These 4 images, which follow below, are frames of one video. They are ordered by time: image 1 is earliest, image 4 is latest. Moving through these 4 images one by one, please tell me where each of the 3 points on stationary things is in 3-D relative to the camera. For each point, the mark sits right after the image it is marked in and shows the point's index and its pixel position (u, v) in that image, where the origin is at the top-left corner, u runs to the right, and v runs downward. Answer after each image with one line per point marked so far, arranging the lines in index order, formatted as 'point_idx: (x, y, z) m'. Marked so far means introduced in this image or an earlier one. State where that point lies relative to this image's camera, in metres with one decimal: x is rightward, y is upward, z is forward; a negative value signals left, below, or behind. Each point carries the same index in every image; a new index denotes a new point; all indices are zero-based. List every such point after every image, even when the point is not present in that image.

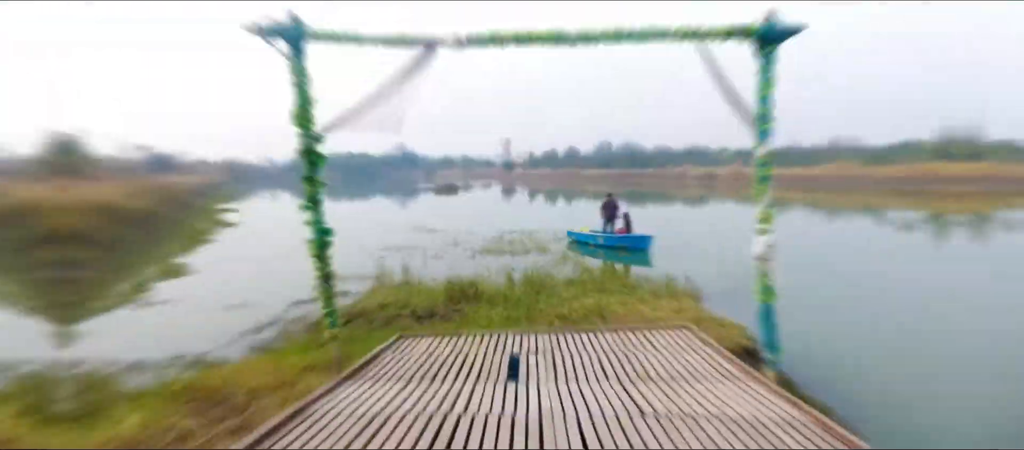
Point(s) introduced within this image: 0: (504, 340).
0: (-0.1, -1.0, +4.6) m
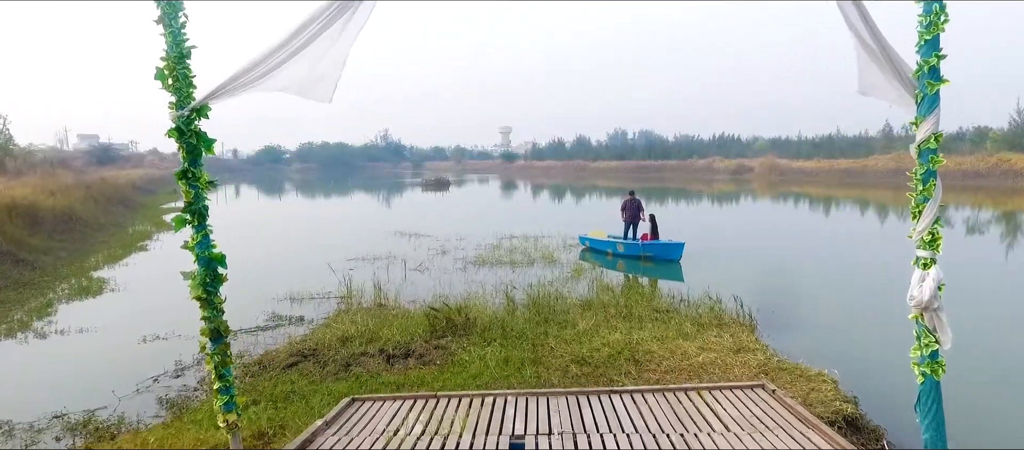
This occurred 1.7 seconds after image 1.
0: (-0.1, -1.1, +3.3) m
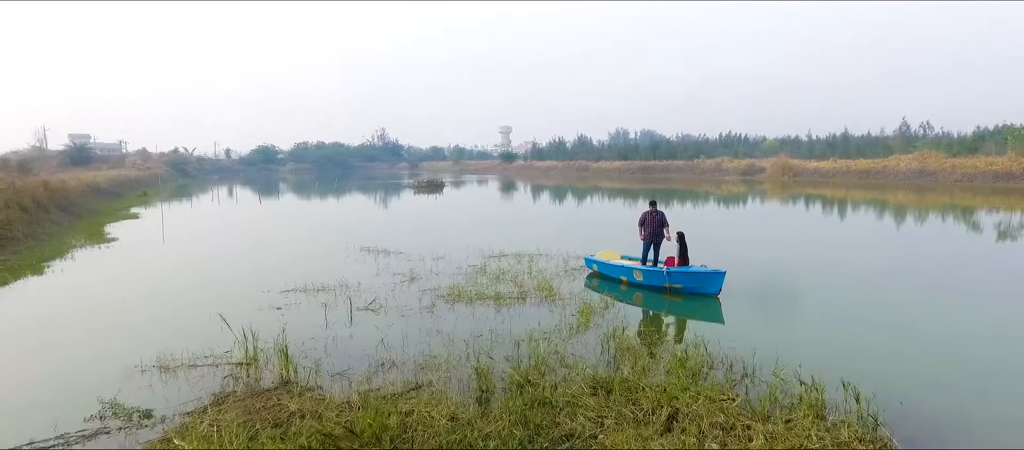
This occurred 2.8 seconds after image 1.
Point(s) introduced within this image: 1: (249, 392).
0: (-0.3, -1.4, +0.4) m
1: (-2.4, -1.5, +5.2) m
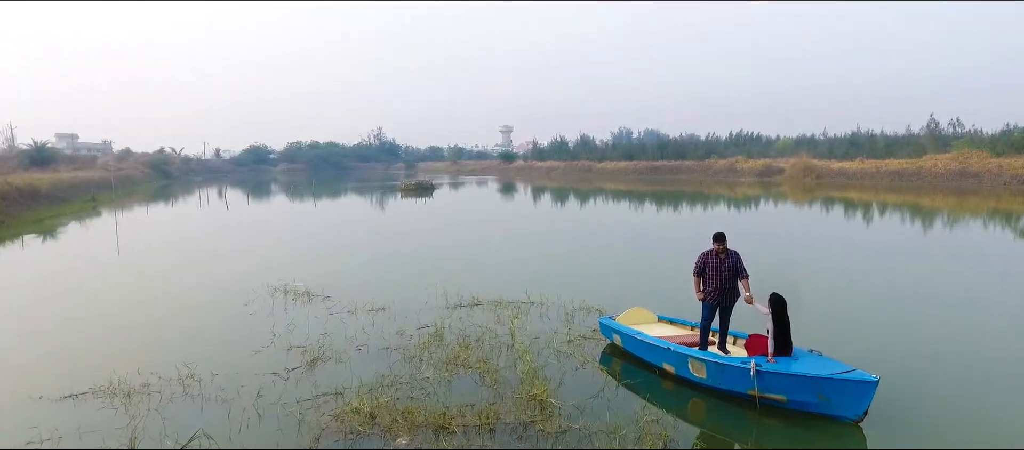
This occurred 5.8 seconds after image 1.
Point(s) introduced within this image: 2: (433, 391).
0: (-0.7, -1.9, -3.8) m
1: (-2.8, -2.0, +1.0) m
2: (-0.7, -1.5, +5.3) m
